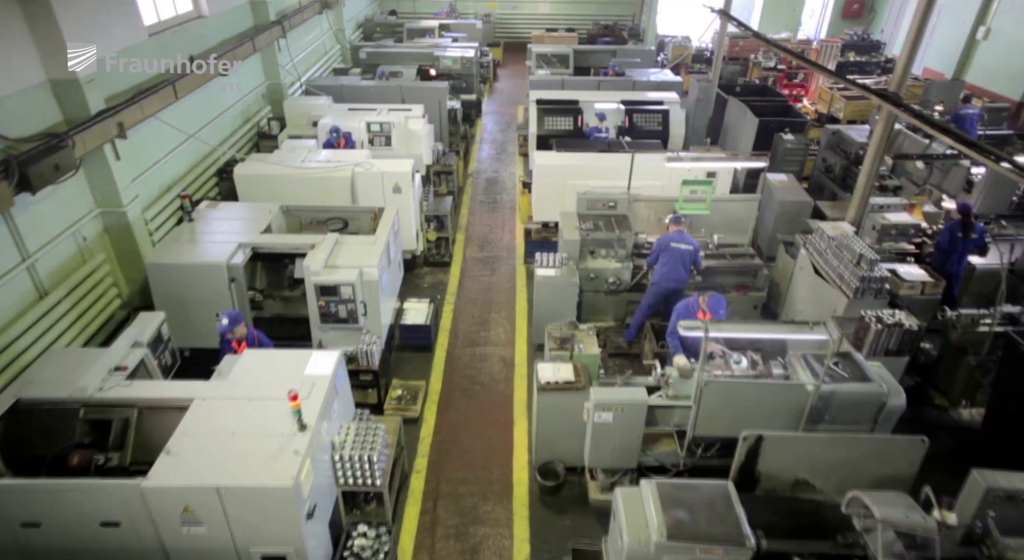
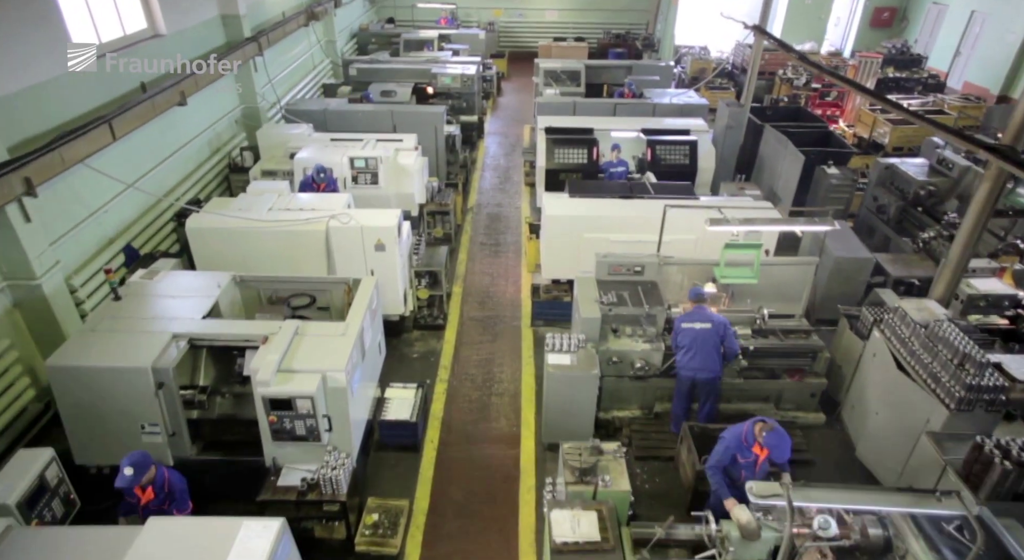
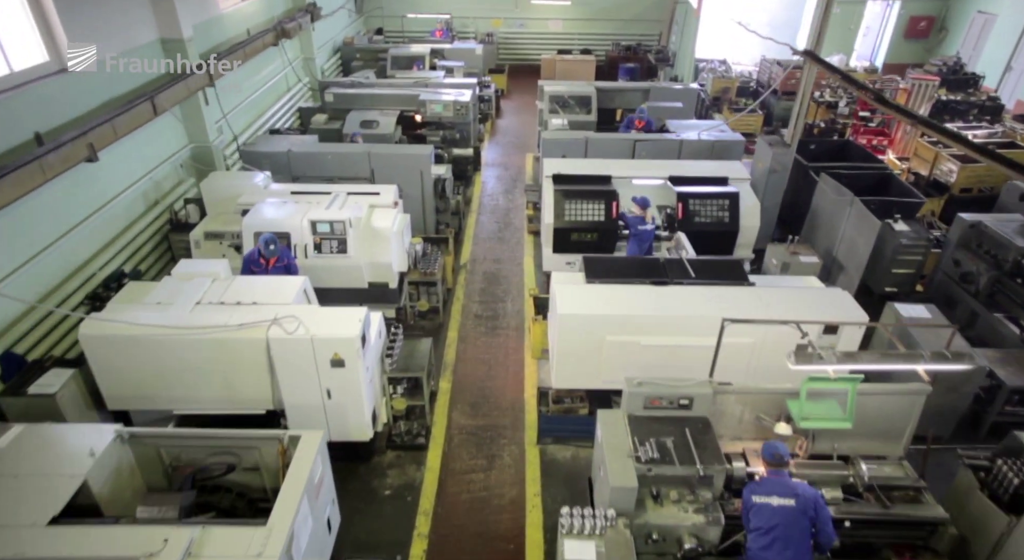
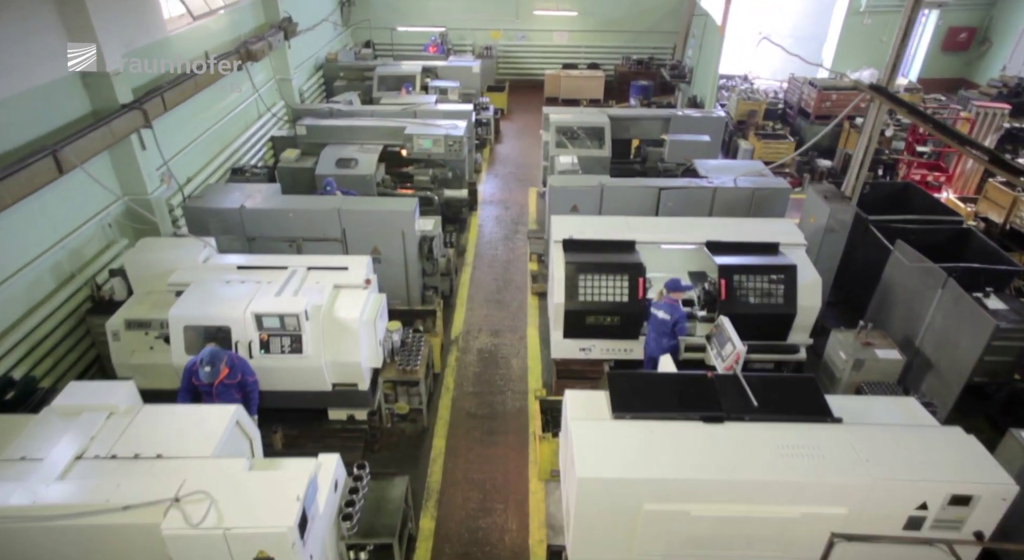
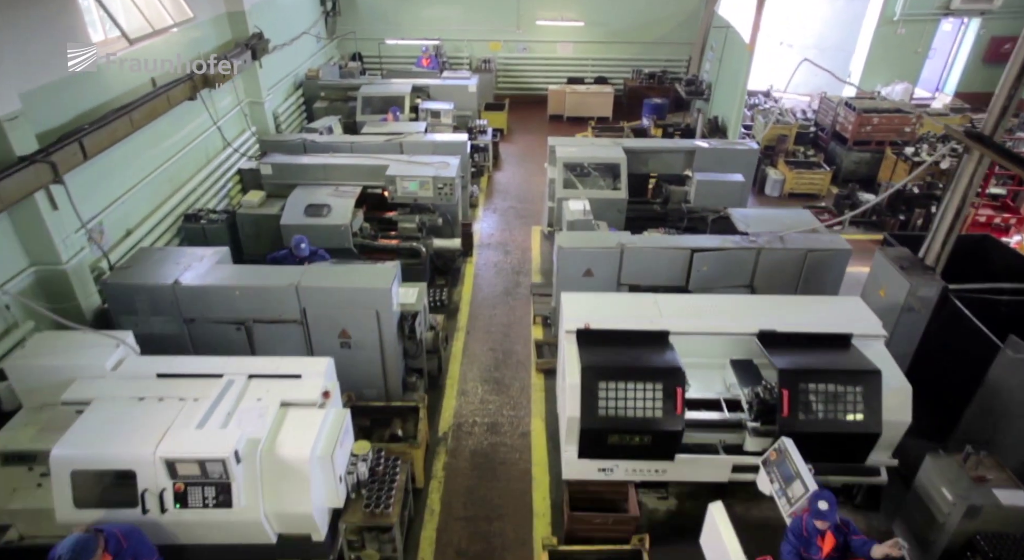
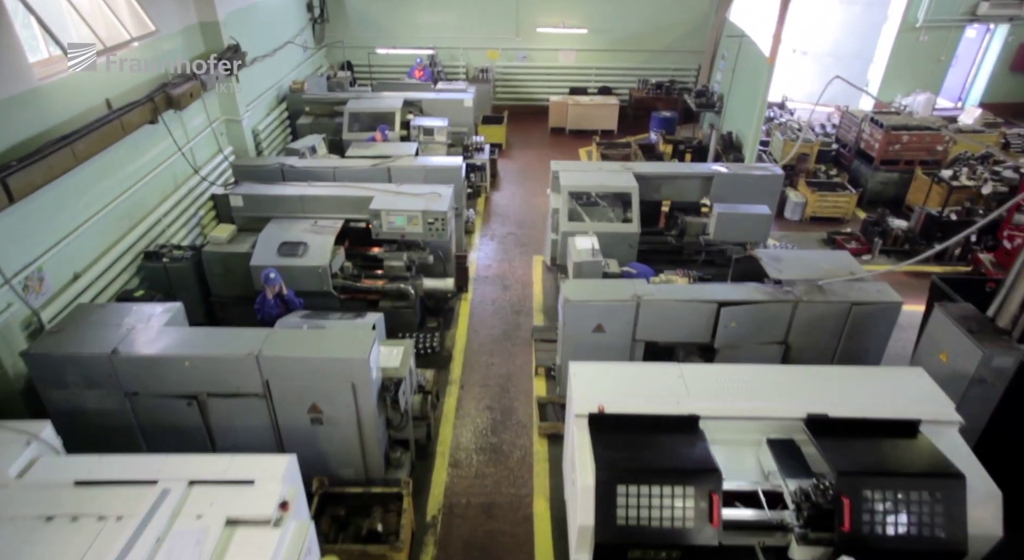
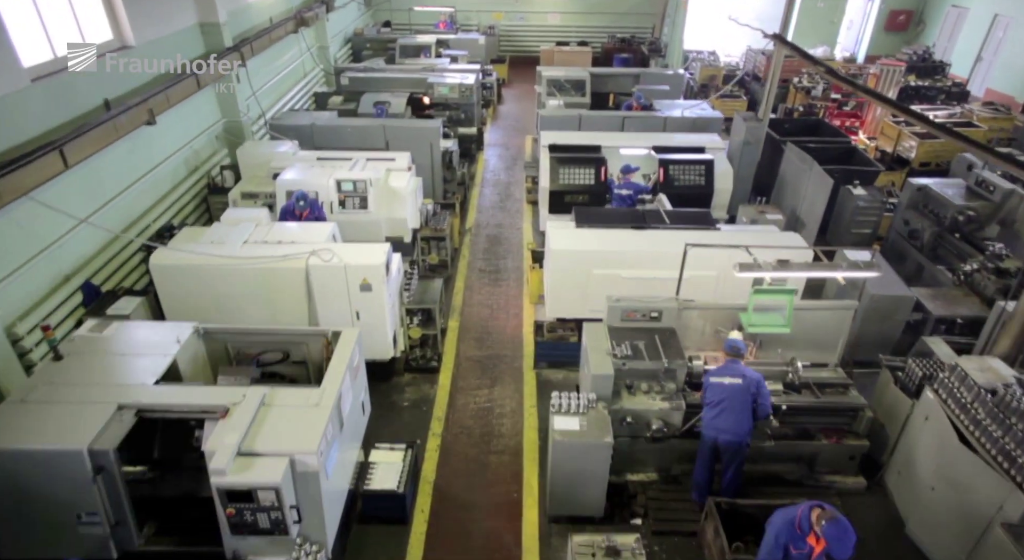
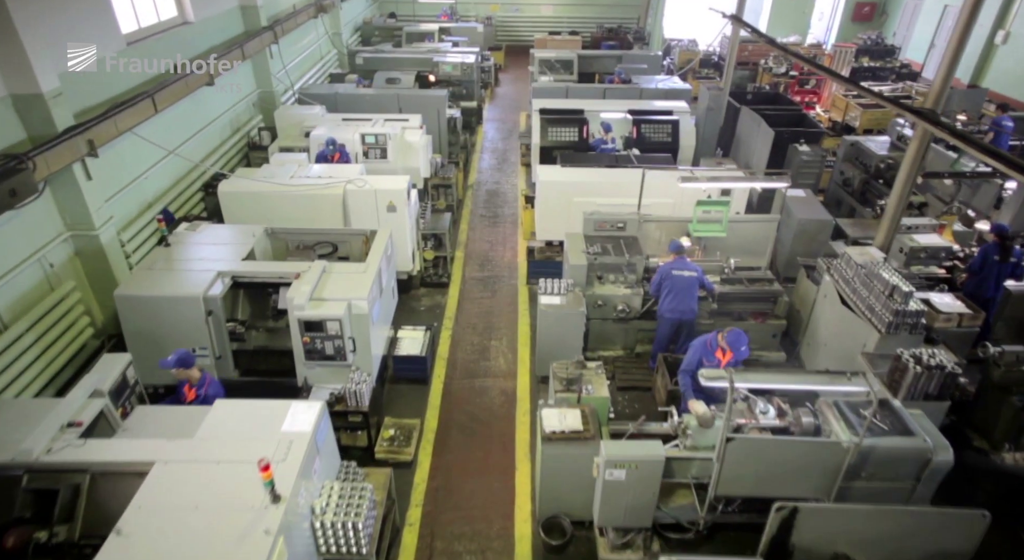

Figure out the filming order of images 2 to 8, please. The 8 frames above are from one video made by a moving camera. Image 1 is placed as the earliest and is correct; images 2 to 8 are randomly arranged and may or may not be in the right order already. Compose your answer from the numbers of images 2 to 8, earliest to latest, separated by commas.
8, 2, 7, 3, 4, 5, 6
